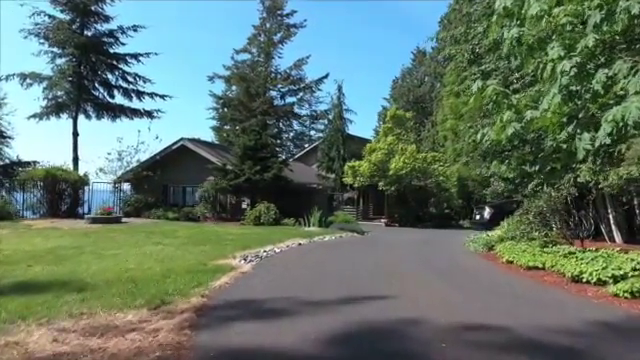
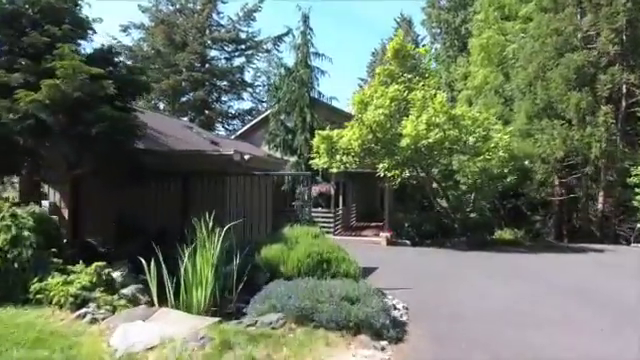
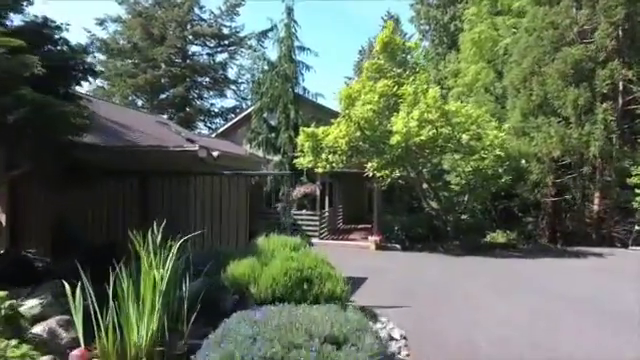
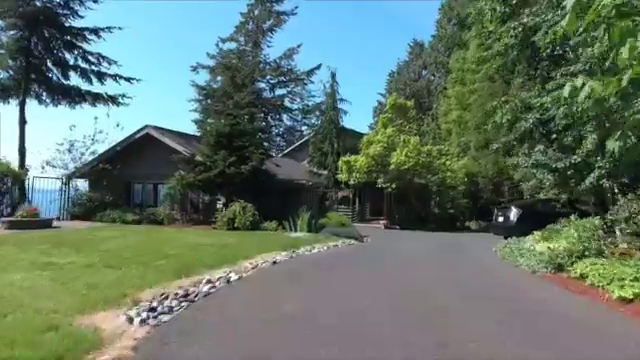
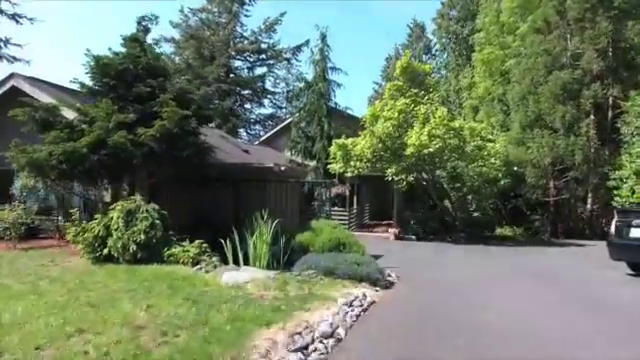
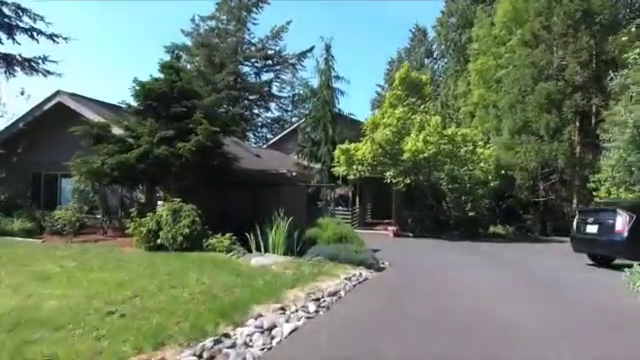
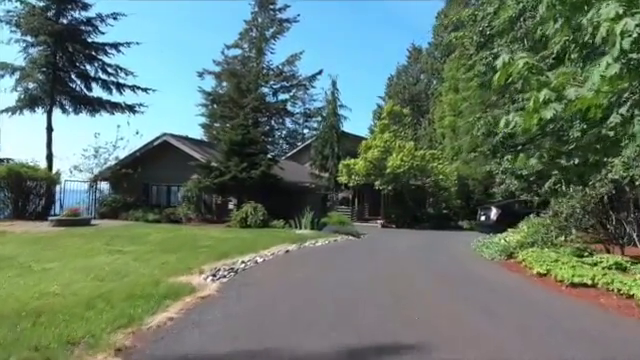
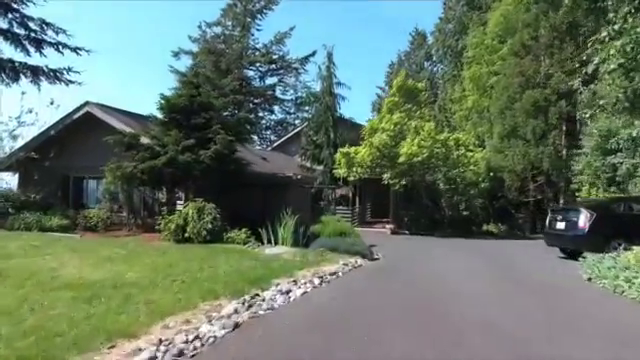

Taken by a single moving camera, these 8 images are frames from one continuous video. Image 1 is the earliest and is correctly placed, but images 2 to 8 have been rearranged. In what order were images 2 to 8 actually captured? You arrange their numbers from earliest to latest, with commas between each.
7, 4, 8, 6, 5, 2, 3
